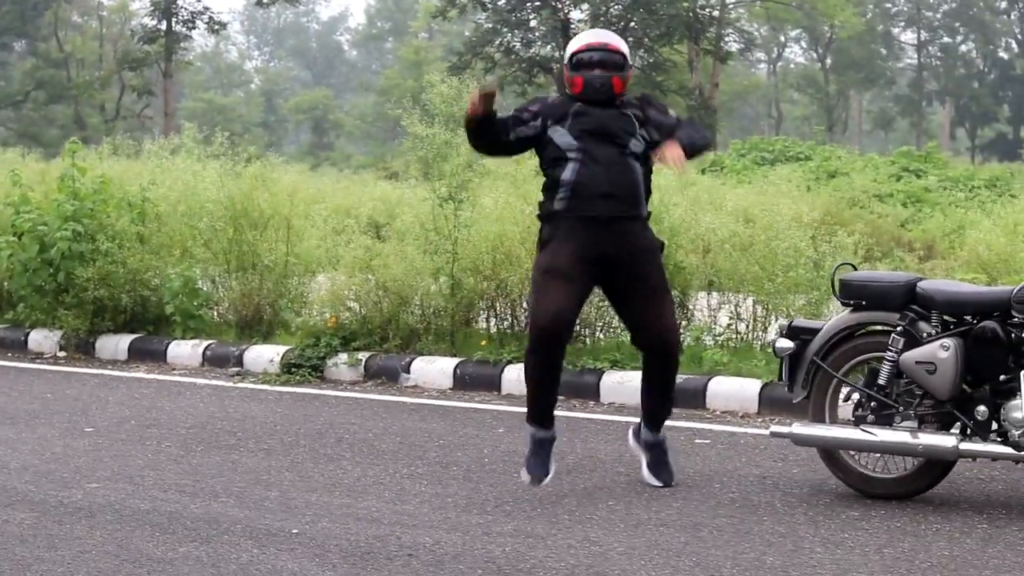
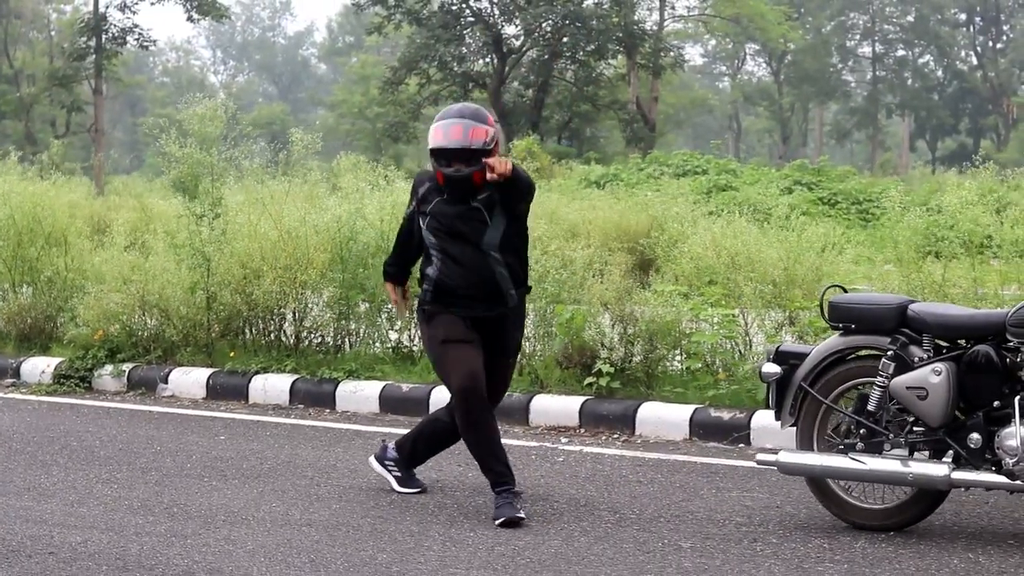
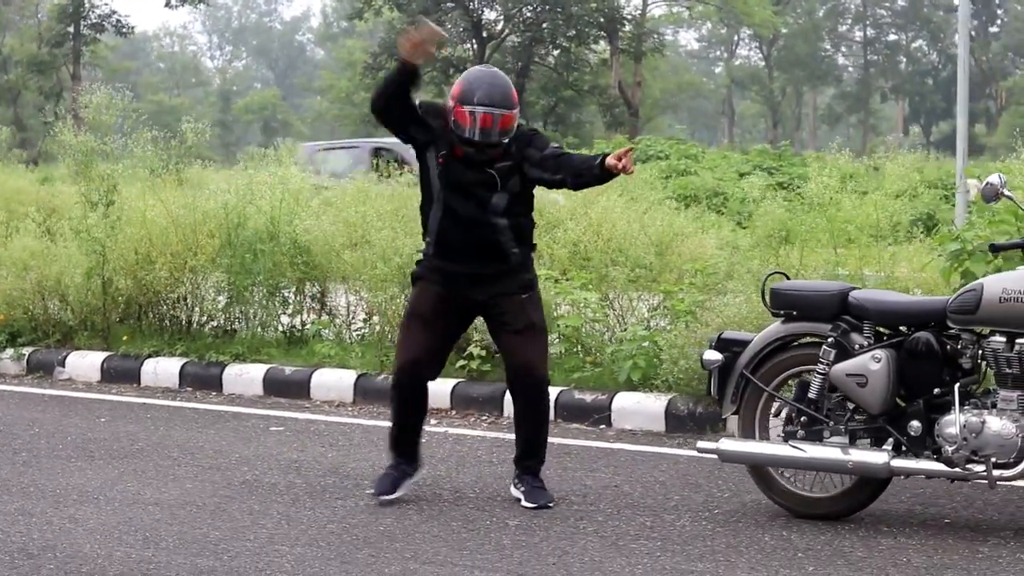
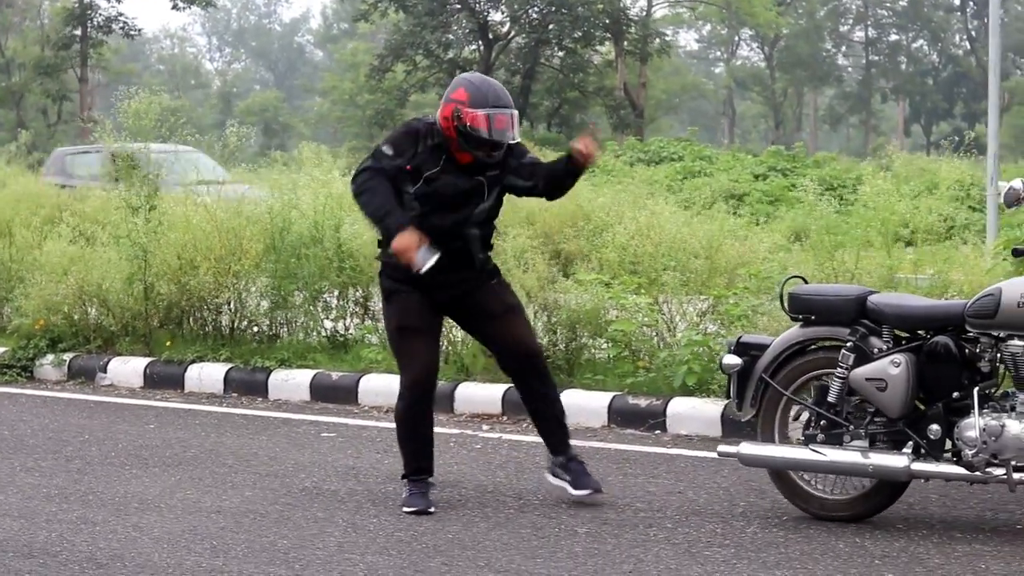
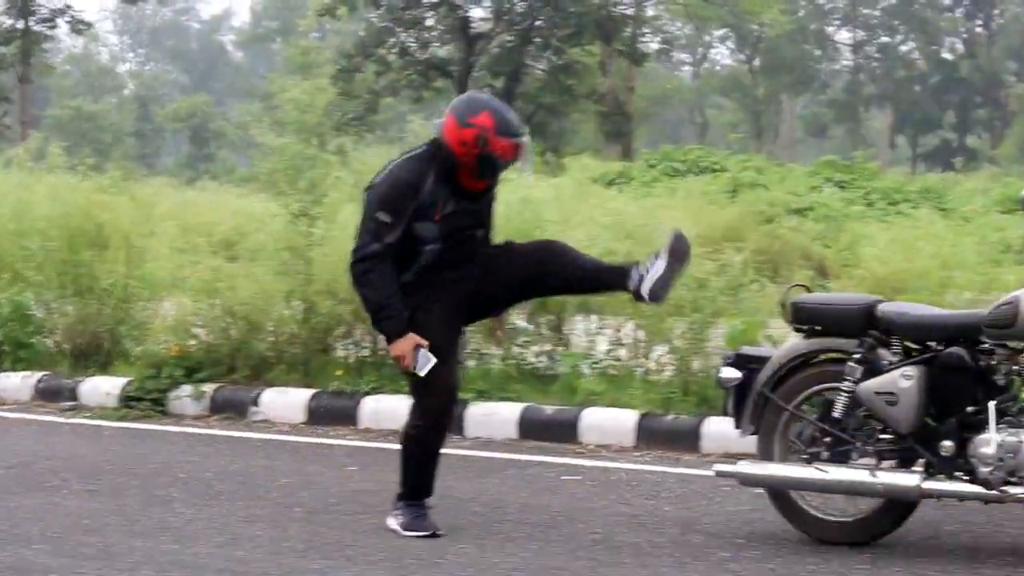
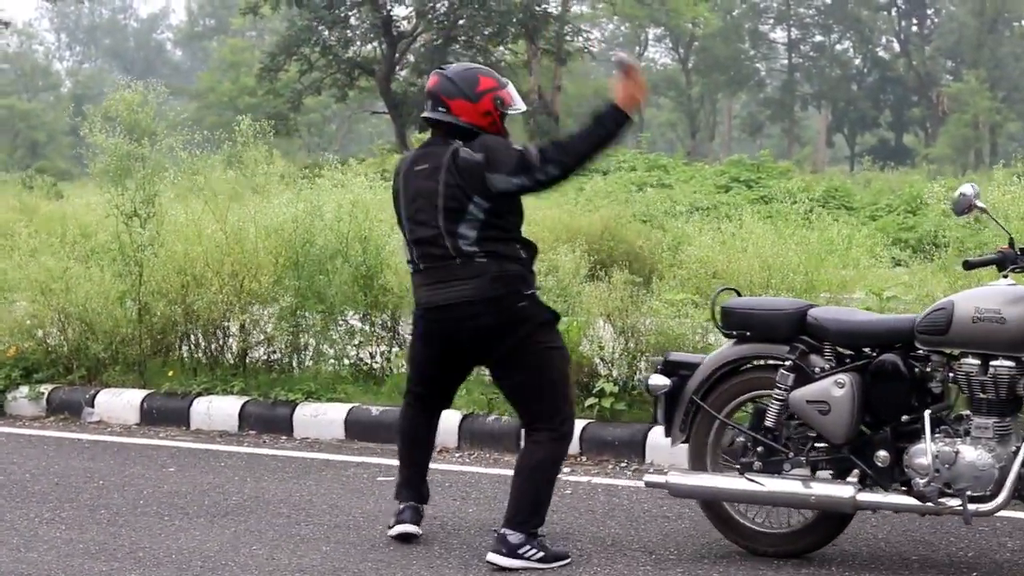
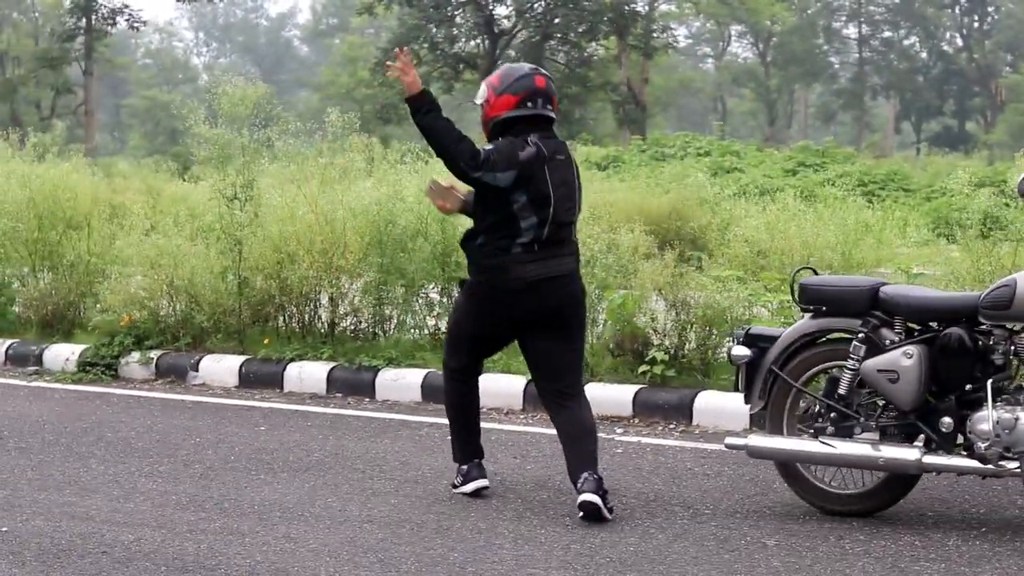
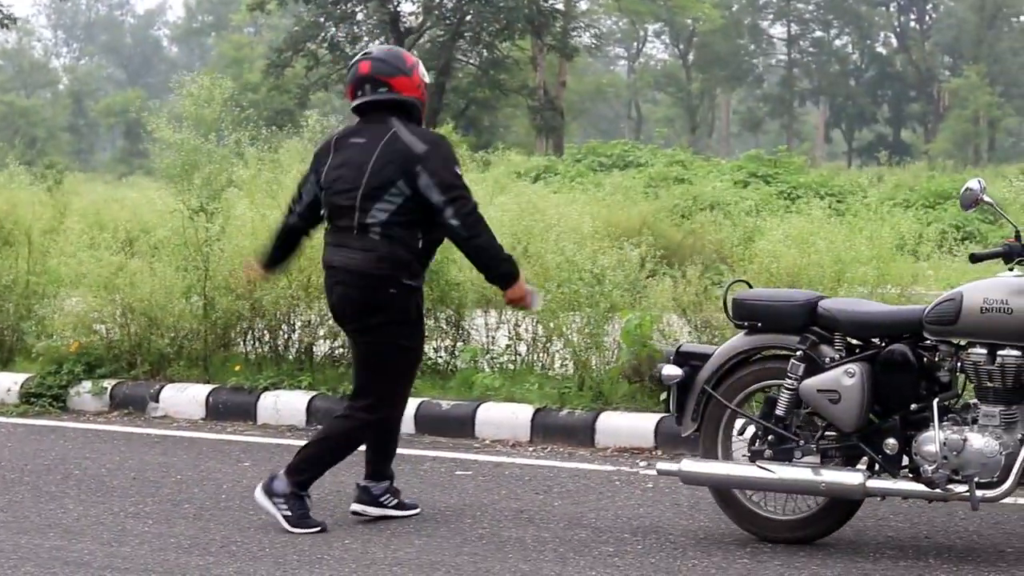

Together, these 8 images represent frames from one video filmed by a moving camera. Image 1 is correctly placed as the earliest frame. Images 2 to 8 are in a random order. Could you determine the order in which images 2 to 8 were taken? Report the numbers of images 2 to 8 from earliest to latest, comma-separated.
5, 8, 6, 7, 2, 4, 3
